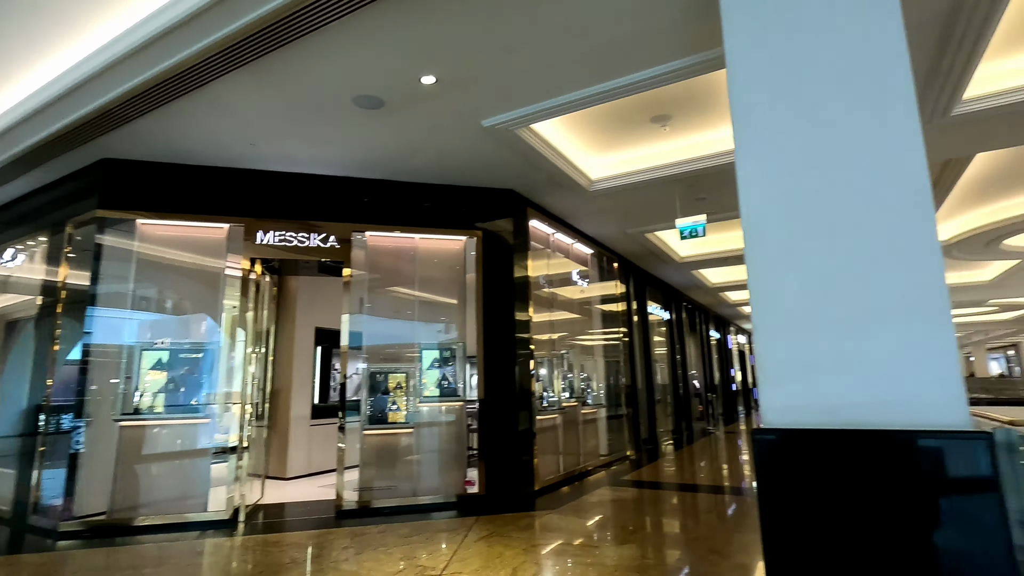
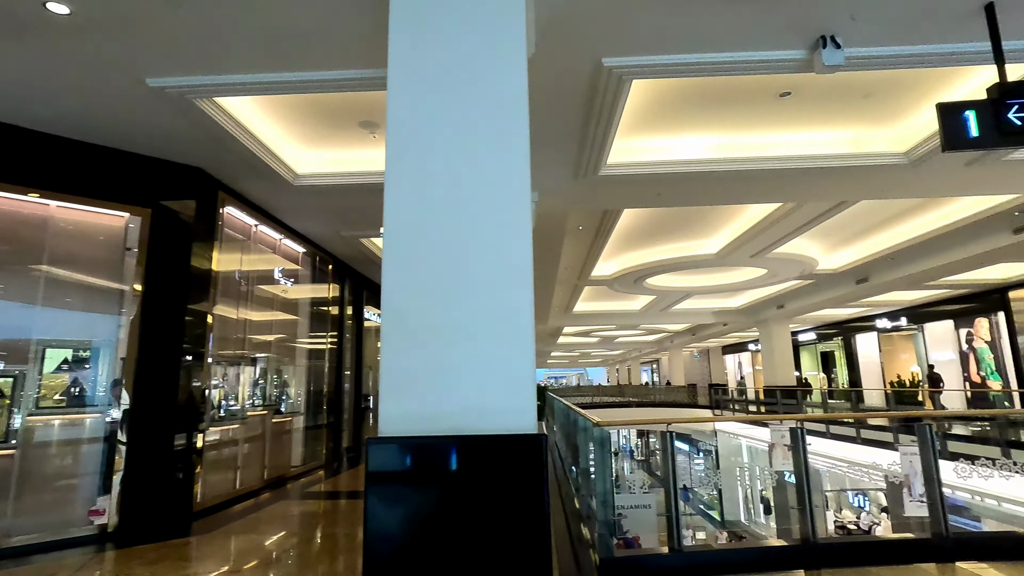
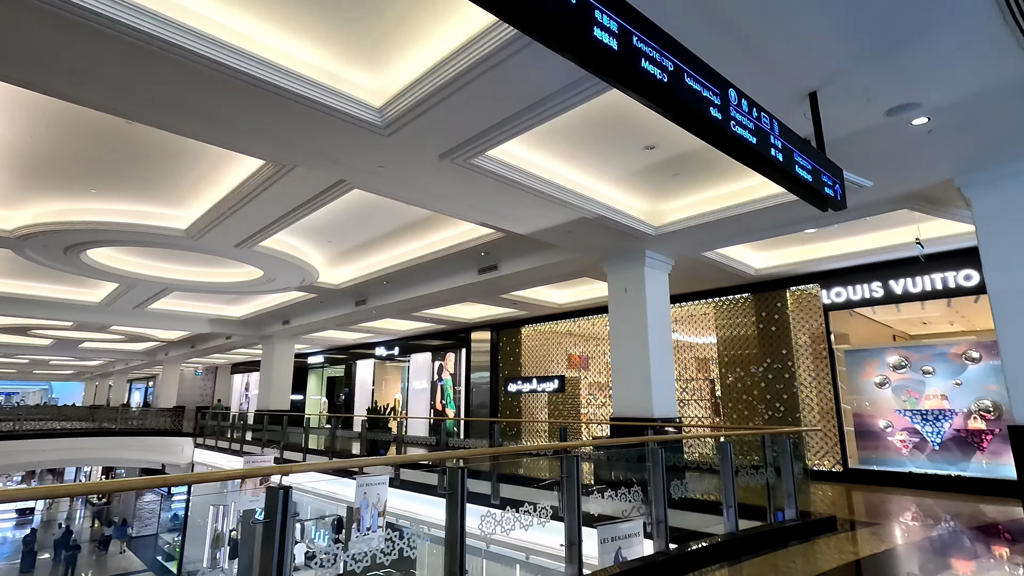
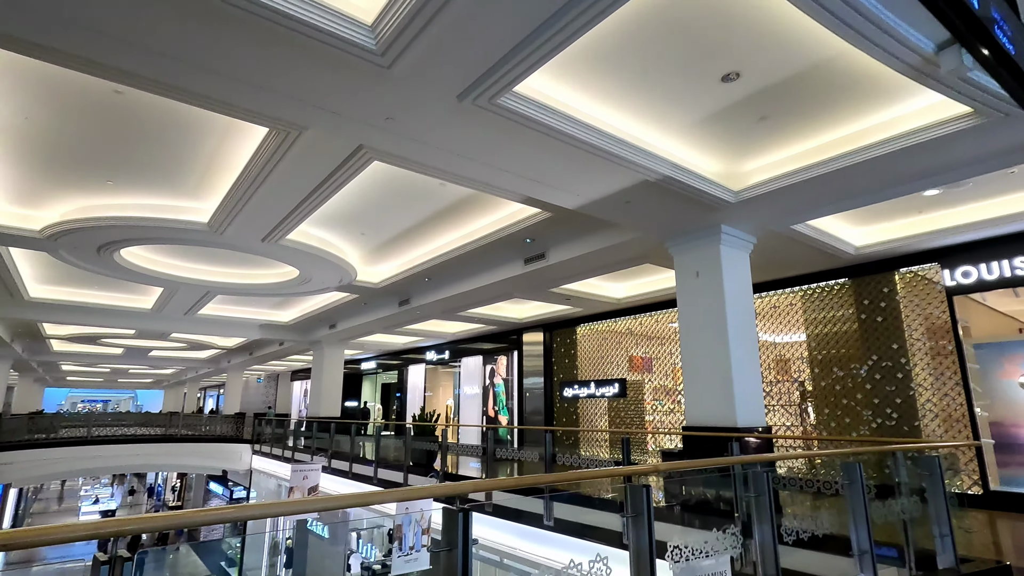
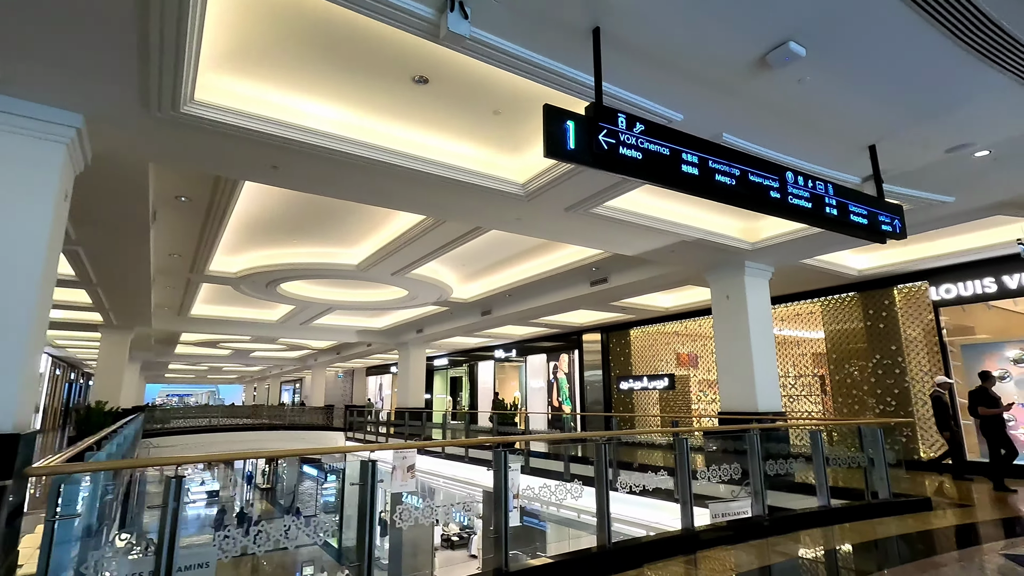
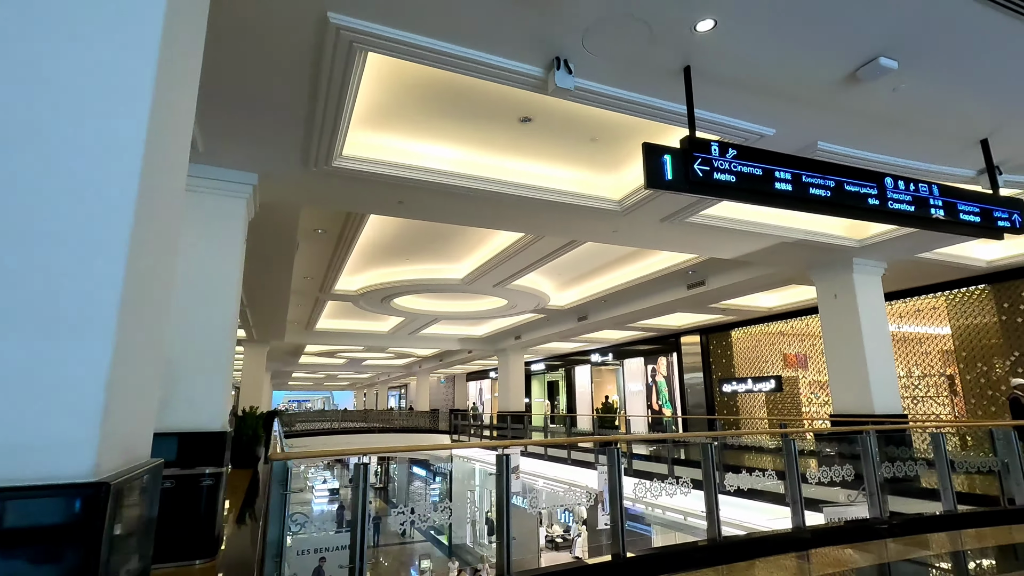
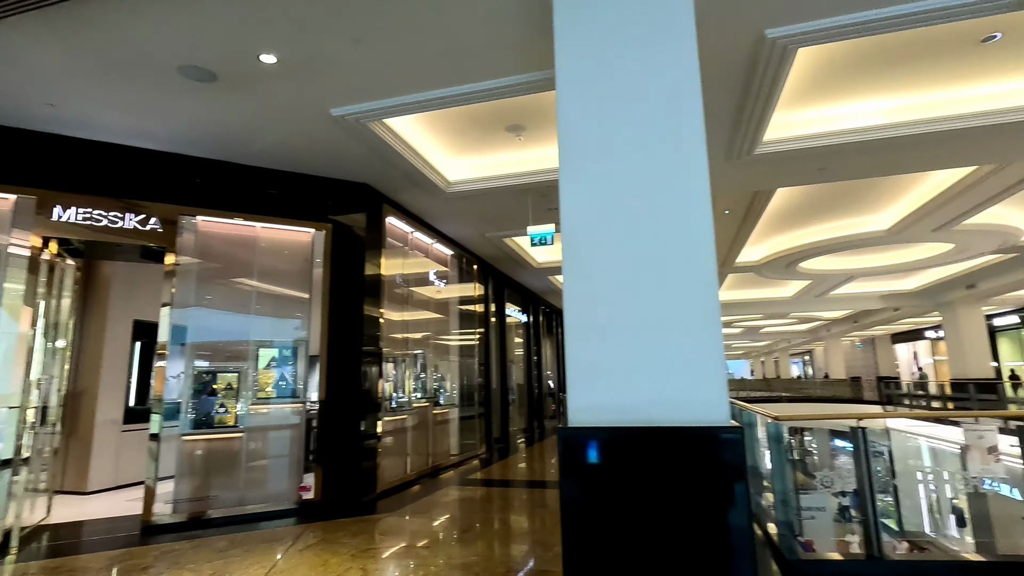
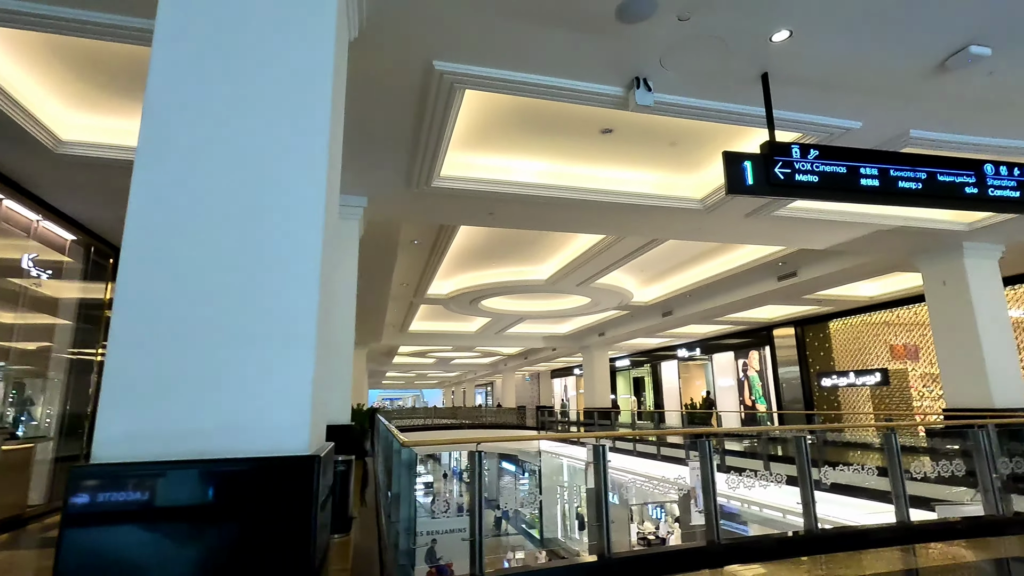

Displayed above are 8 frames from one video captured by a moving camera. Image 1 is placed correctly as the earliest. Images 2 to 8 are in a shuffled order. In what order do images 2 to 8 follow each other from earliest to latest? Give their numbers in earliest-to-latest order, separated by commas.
7, 2, 8, 6, 5, 3, 4
